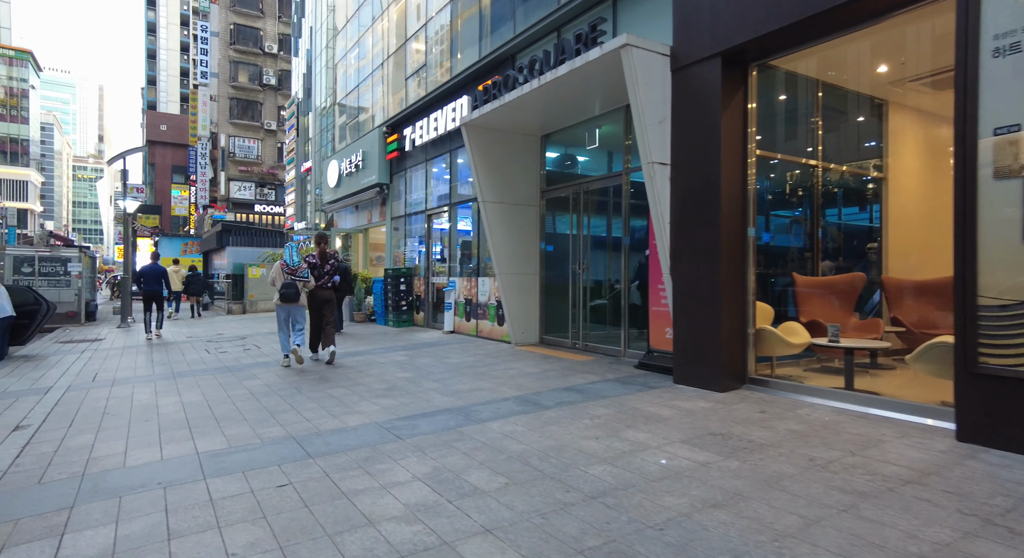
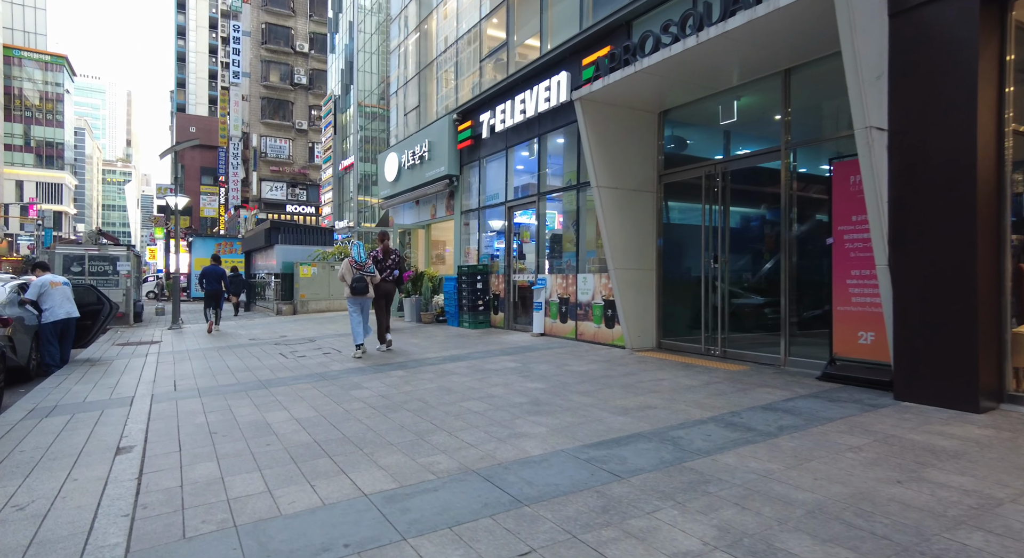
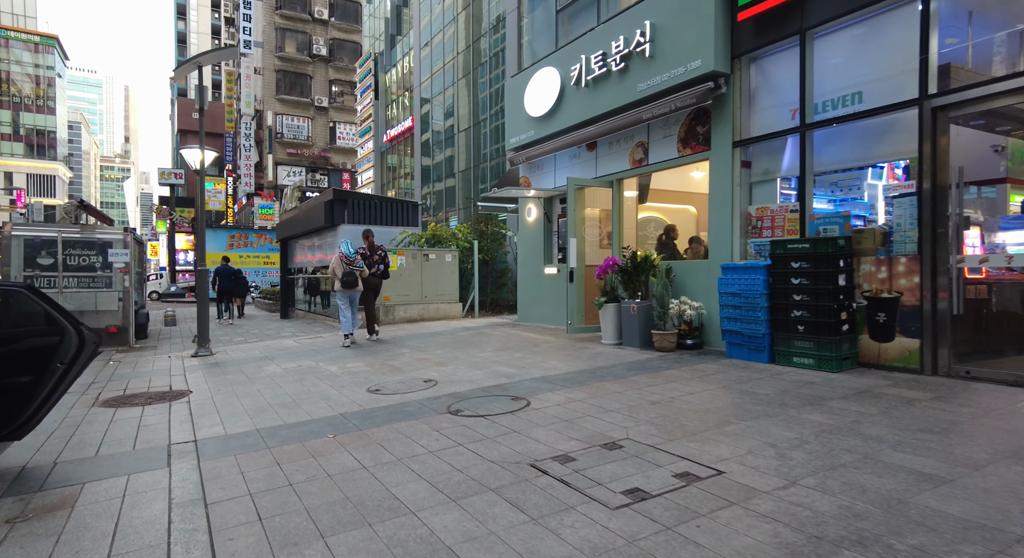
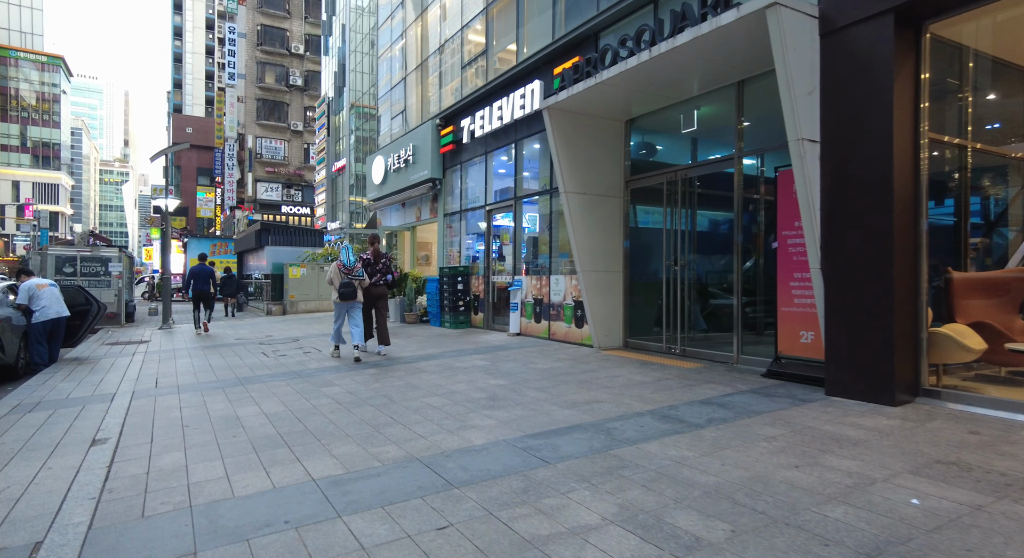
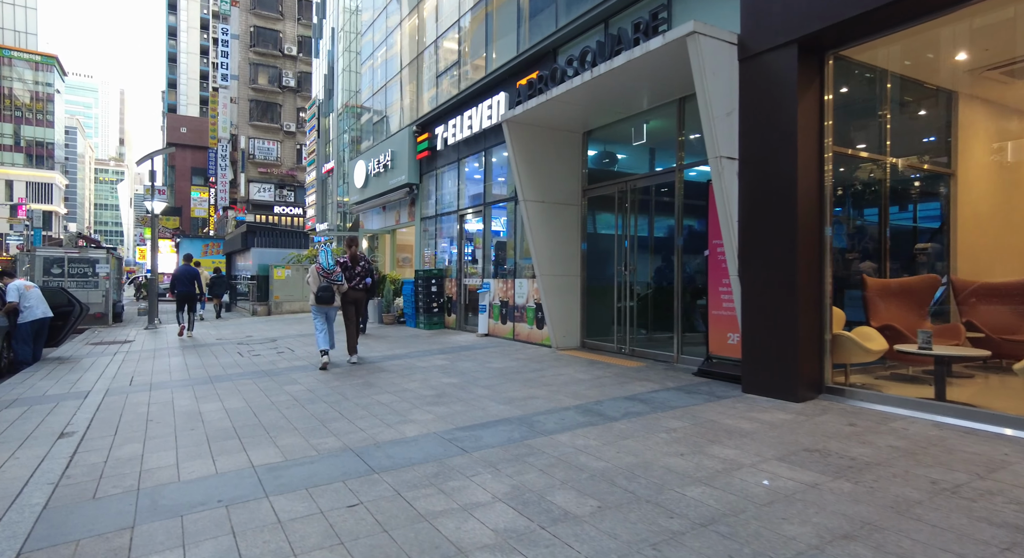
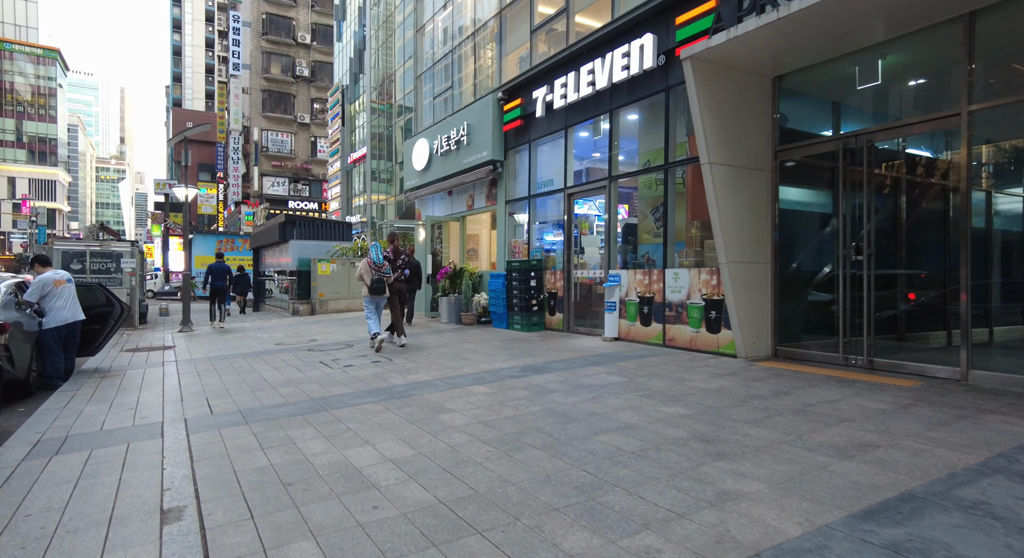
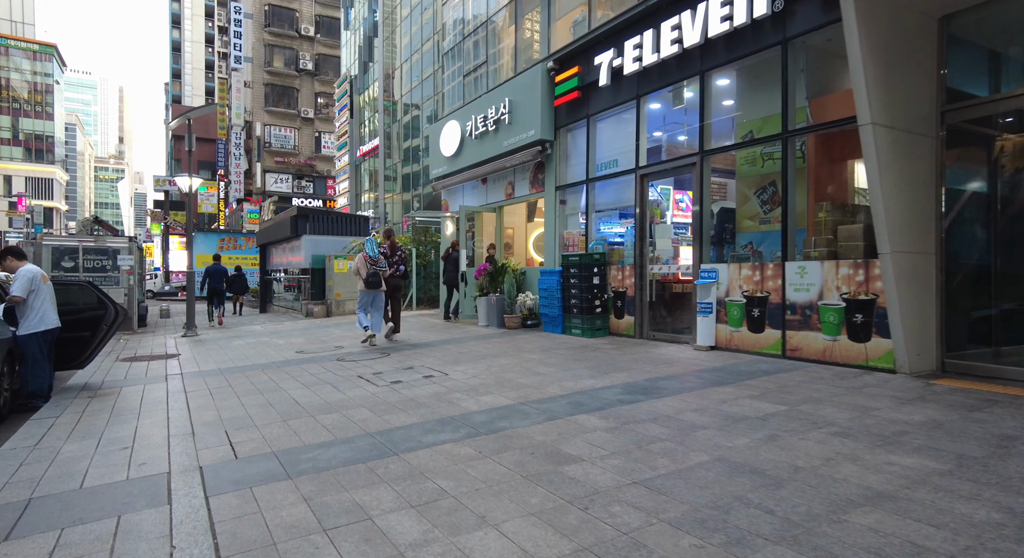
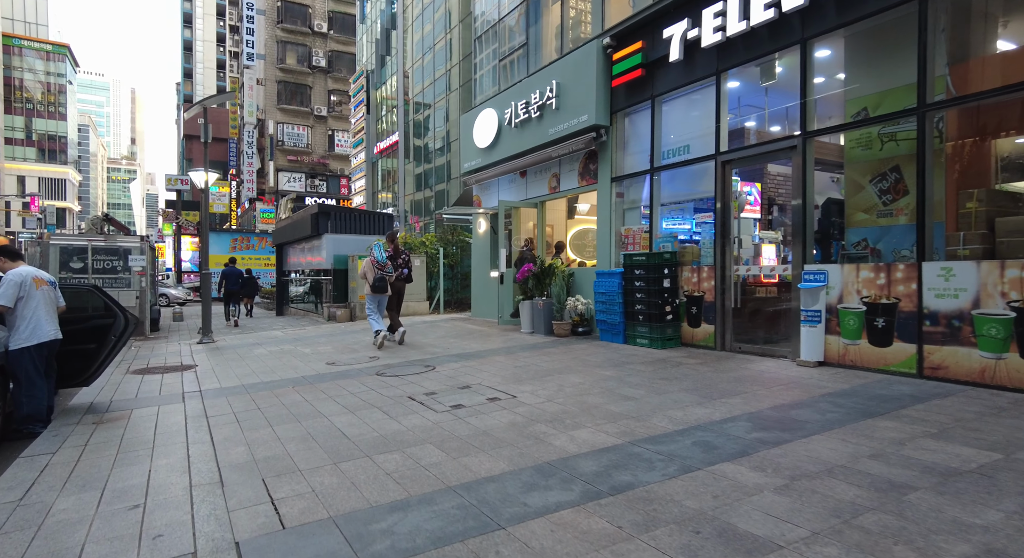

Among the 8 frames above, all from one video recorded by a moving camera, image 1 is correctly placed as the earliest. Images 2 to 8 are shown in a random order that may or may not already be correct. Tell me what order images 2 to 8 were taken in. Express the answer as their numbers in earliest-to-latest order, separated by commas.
5, 4, 2, 6, 7, 8, 3
